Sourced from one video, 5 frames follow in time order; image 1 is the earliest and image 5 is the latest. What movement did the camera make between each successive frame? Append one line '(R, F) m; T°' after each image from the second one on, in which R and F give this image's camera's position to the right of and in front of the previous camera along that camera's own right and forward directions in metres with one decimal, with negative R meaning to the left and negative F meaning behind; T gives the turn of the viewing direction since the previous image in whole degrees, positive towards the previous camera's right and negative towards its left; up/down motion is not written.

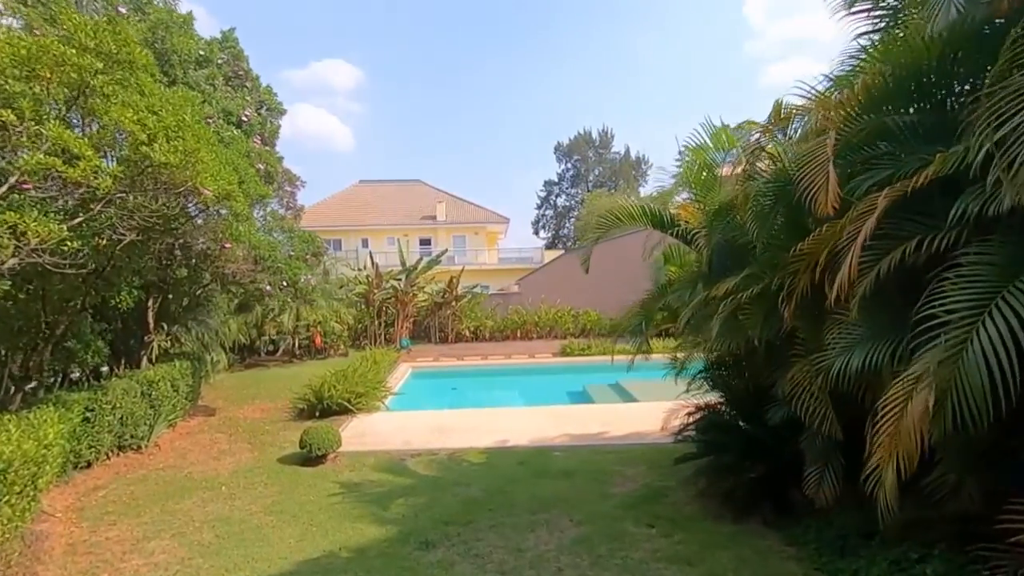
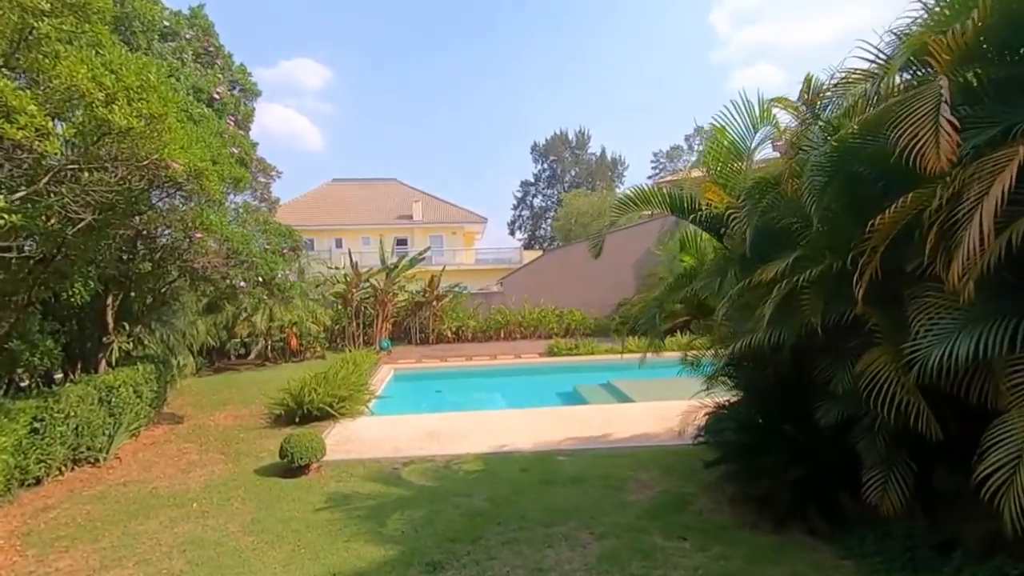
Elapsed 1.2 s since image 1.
(-0.3, +0.6) m; +3°
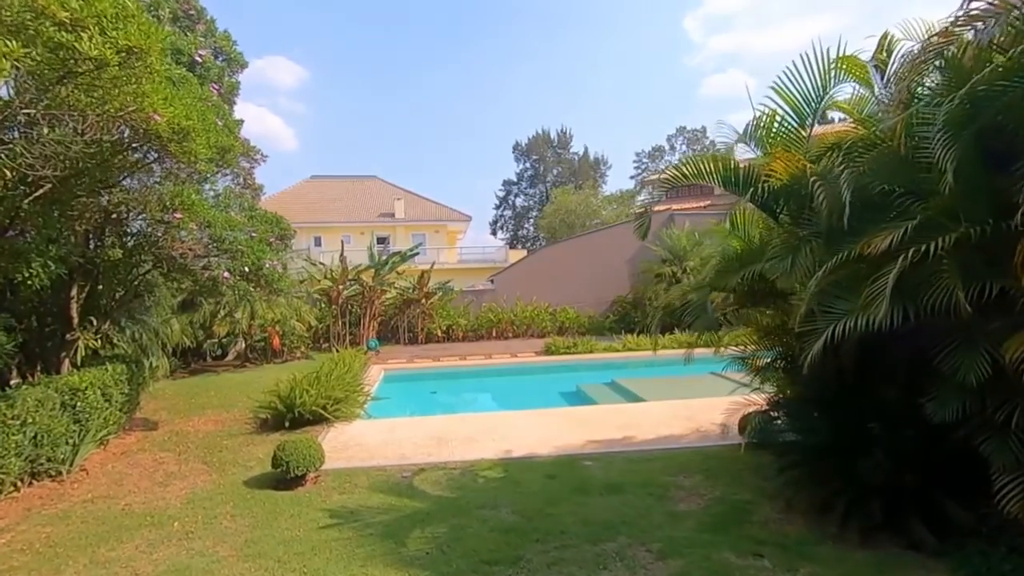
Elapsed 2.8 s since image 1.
(-0.5, +0.7) m; +2°
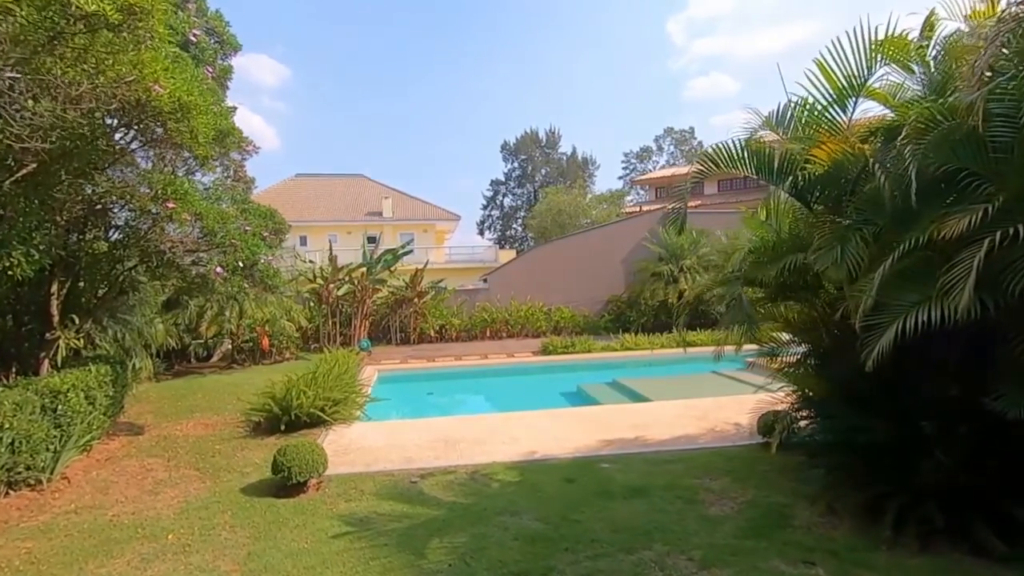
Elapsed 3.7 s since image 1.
(-0.3, +0.3) m; +2°
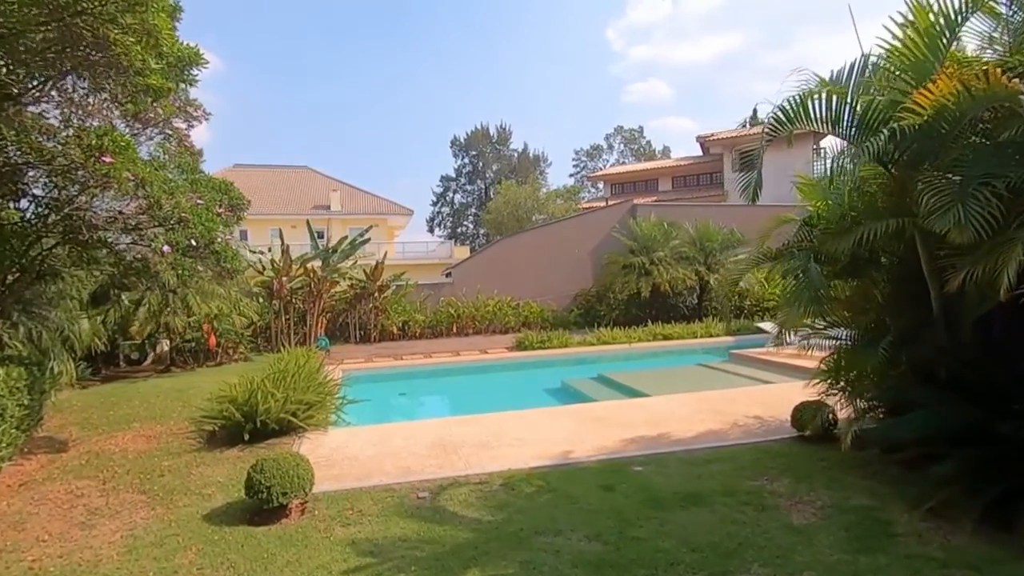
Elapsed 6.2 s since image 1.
(-0.7, +1.0) m; +5°
